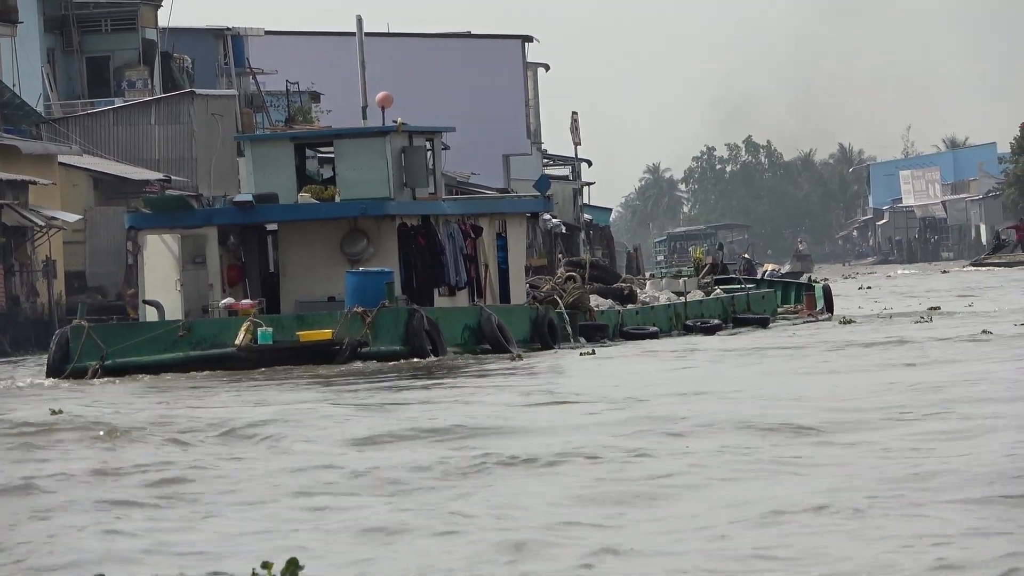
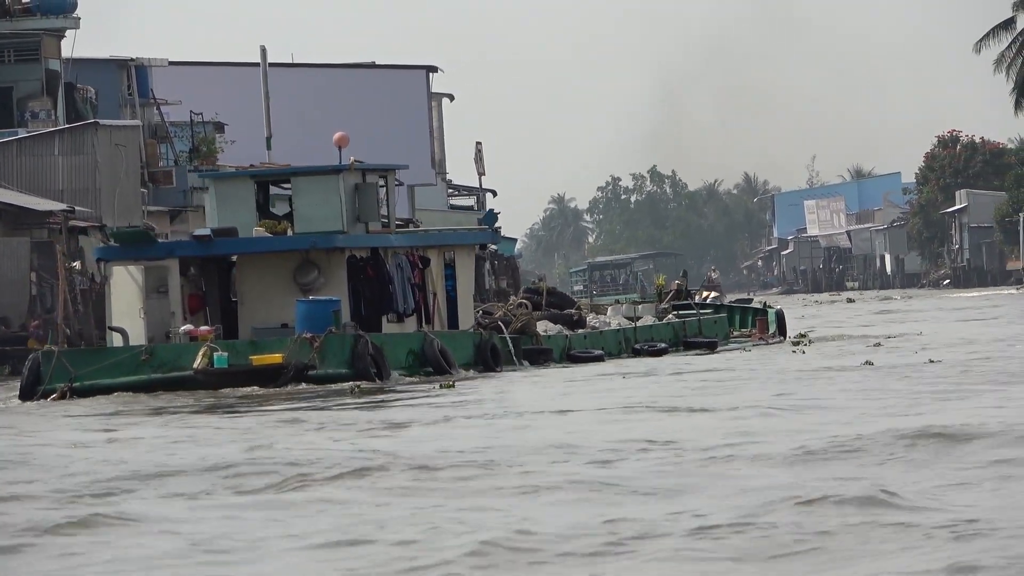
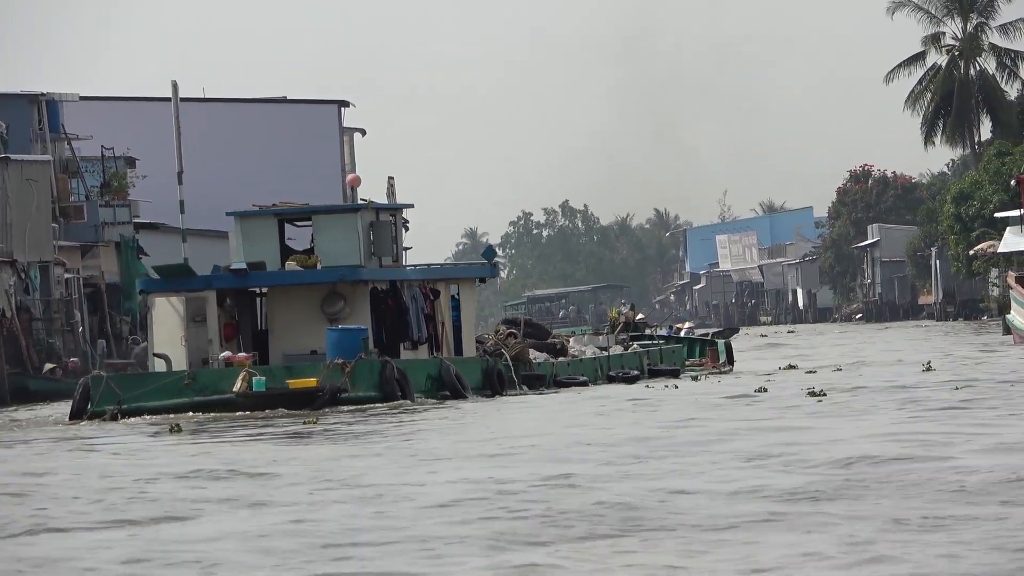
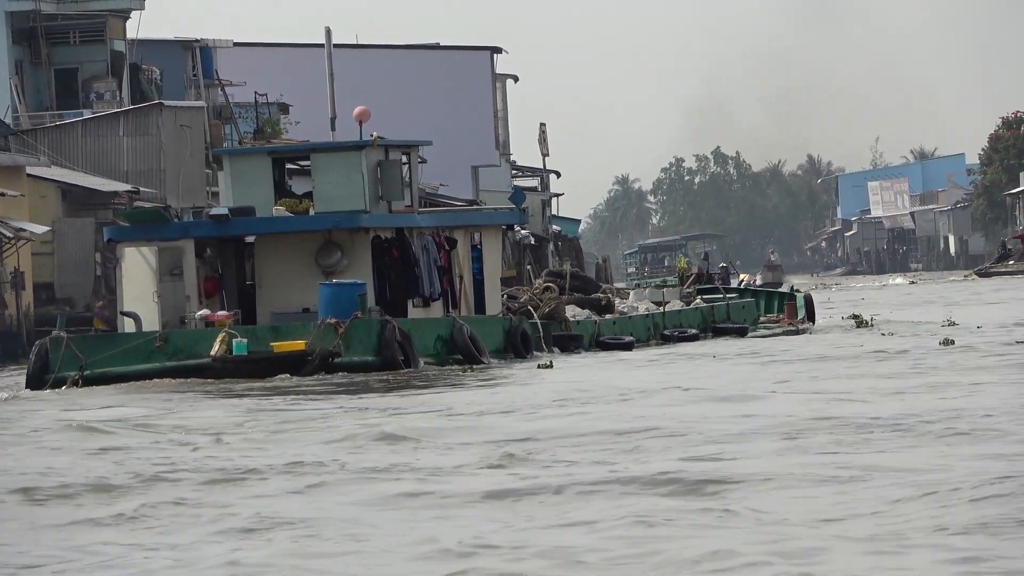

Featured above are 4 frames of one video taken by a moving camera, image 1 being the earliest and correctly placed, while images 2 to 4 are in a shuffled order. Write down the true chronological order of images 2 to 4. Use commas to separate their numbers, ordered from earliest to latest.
4, 2, 3
